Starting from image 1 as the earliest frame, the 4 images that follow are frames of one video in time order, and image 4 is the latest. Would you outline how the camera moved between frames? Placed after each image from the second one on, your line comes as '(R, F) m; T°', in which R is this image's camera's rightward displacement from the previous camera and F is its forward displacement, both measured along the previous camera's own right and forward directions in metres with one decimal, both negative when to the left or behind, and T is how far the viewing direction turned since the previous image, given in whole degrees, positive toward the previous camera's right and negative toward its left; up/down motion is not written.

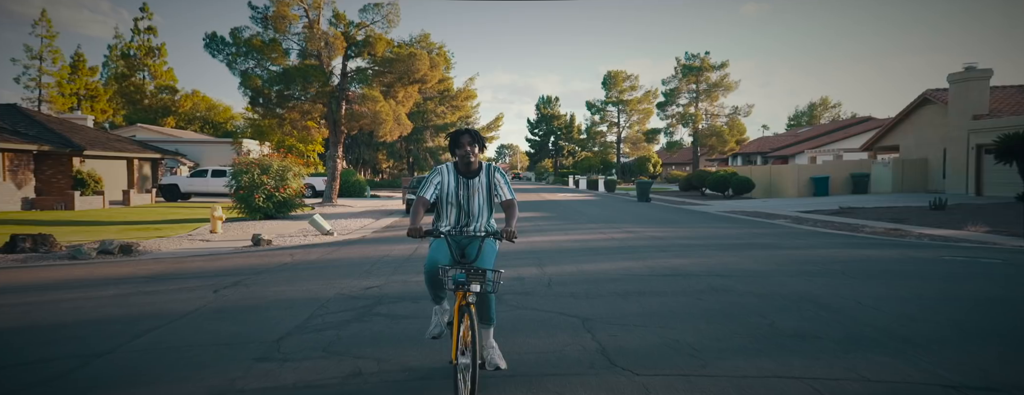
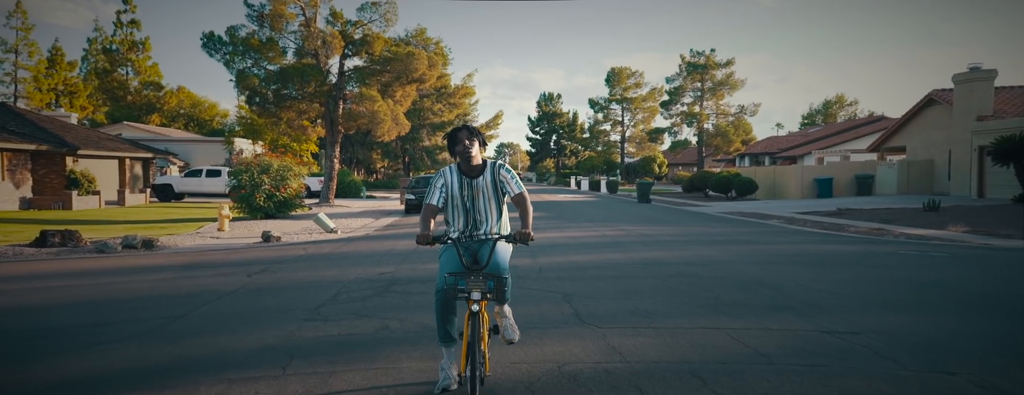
(+0.1, -0.3) m; 0°
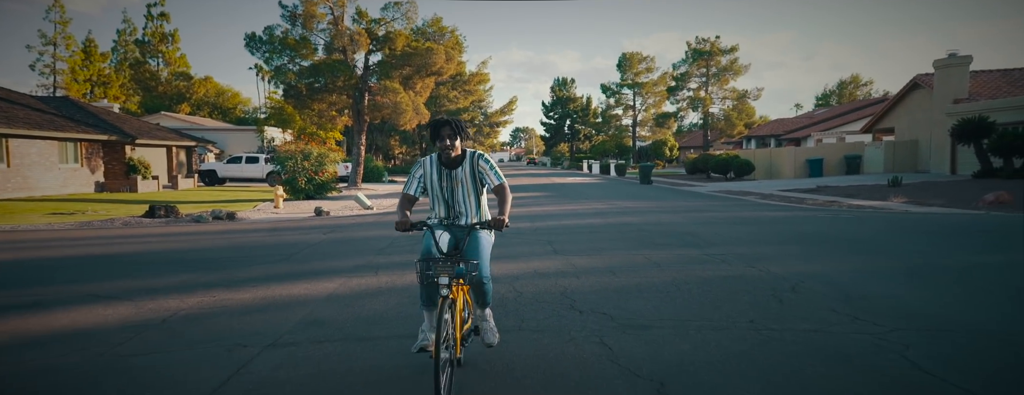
(+0.3, -3.1) m; -2°
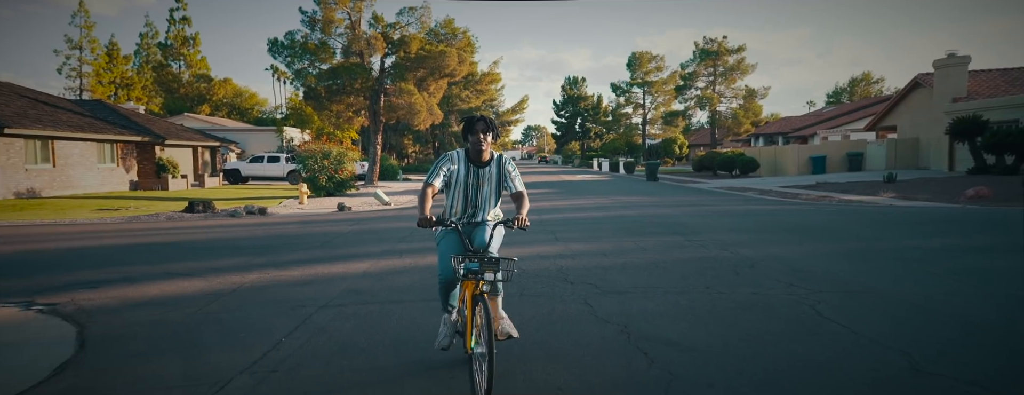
(+0.1, -1.2) m; -1°
